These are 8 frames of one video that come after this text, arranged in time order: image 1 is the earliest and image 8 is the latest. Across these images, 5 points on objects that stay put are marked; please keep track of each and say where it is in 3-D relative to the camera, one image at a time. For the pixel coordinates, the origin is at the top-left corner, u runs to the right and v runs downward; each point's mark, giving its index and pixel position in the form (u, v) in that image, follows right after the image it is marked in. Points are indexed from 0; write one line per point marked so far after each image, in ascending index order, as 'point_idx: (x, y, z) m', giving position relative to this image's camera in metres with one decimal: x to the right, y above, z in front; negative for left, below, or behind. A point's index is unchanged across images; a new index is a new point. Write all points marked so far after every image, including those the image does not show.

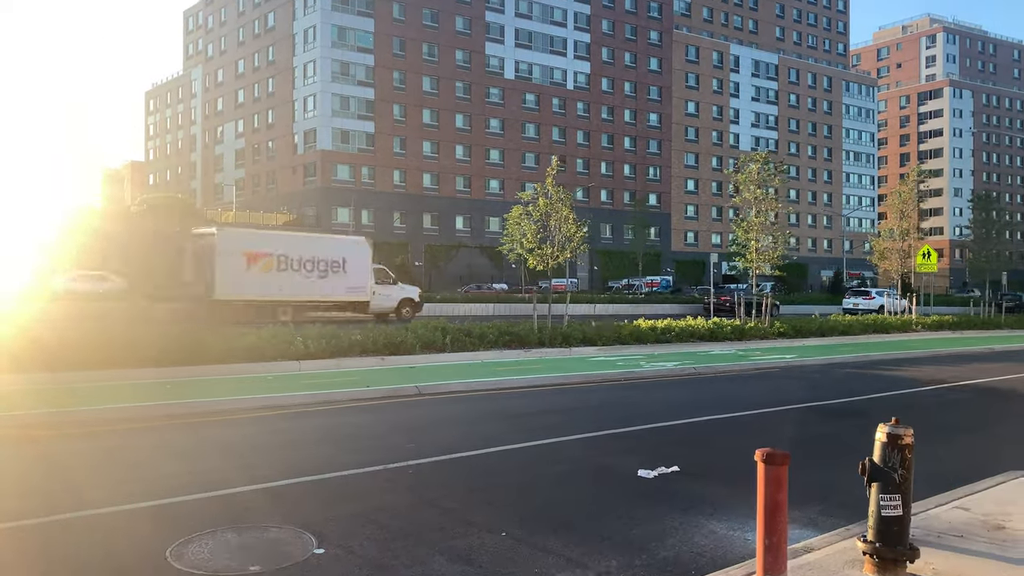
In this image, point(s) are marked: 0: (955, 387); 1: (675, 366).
0: (+8.1, -1.8, +13.4) m
1: (+3.5, -1.7, +16.1) m
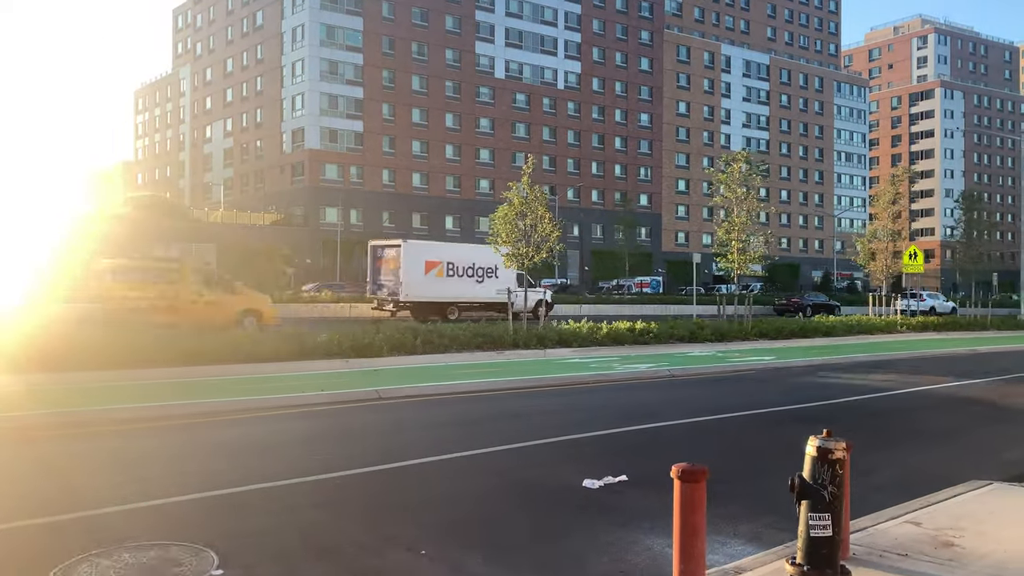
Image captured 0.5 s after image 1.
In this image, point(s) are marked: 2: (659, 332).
0: (+7.5, -1.8, +13.2) m
1: (+2.9, -1.7, +15.8) m
2: (+4.0, -1.2, +19.8) m
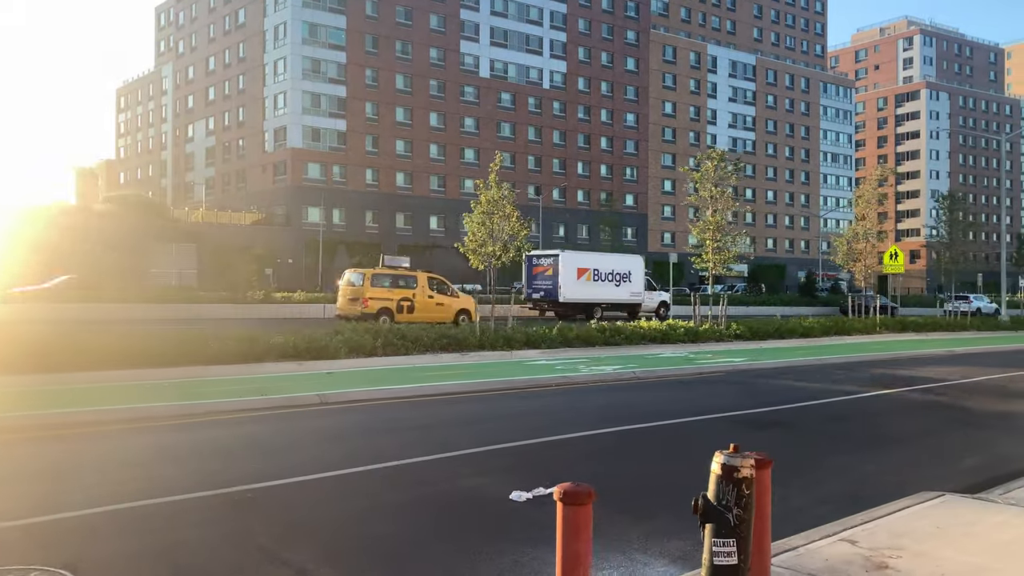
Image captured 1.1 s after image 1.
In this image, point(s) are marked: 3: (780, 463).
0: (+6.7, -1.8, +12.8) m
1: (+2.1, -1.7, +15.4) m
2: (+3.1, -1.2, +19.4) m
3: (+2.9, -1.9, +8.0) m
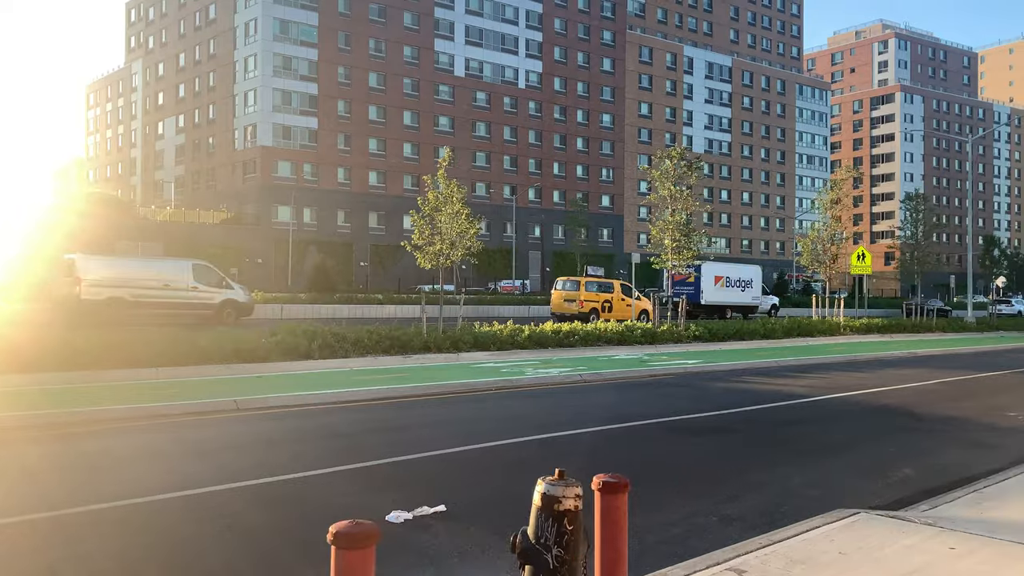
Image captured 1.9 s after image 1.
0: (+5.6, -1.8, +12.4) m
1: (+1.0, -1.7, +14.8) m
2: (+1.9, -1.2, +18.9) m
3: (+1.9, -1.9, +7.5) m
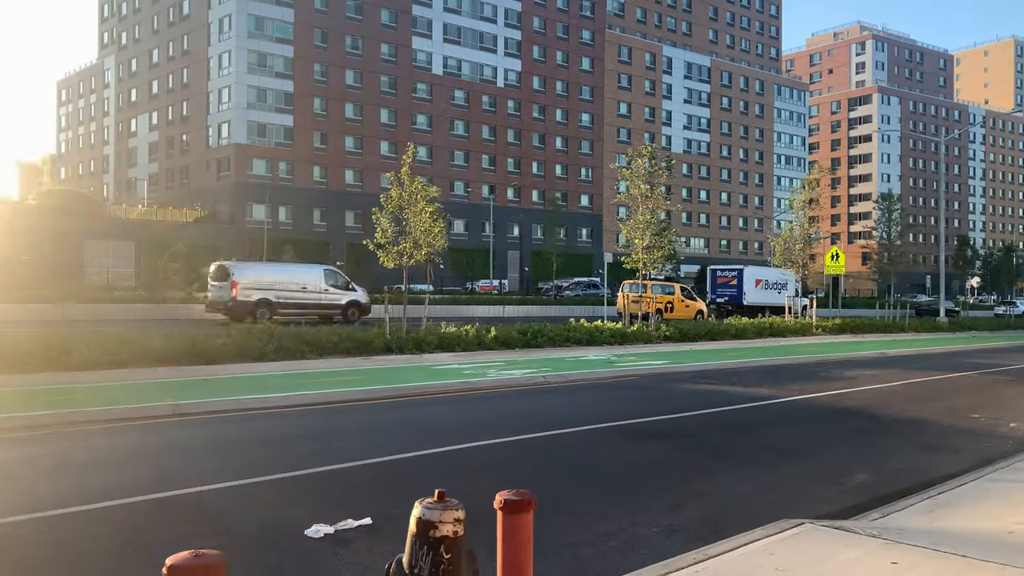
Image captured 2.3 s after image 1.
0: (+5.0, -1.8, +12.2) m
1: (+0.3, -1.7, +14.5) m
2: (+1.1, -1.2, +18.6) m
3: (+1.4, -1.9, +7.2) m
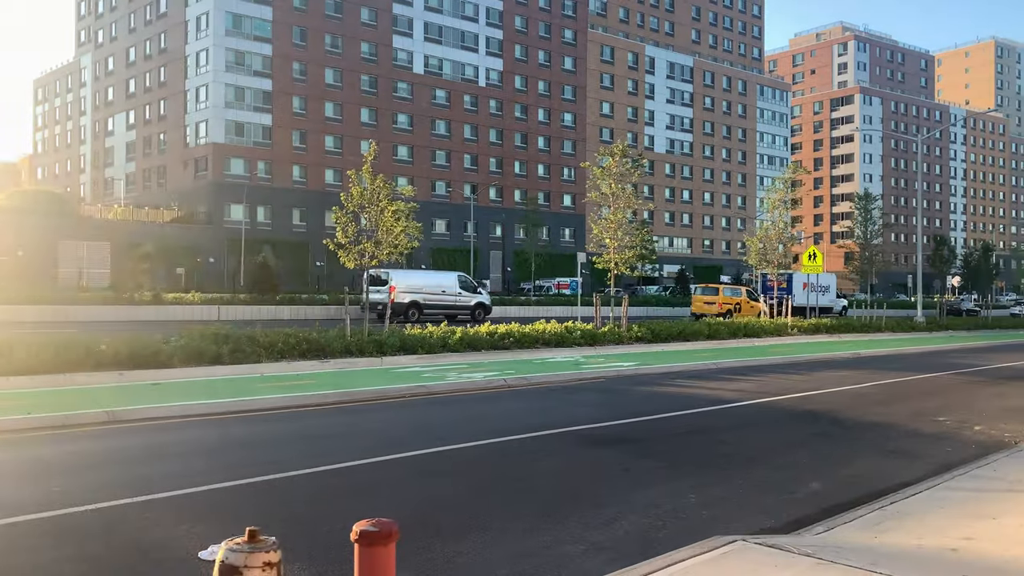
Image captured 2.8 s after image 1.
0: (+4.3, -1.8, +11.9) m
1: (-0.5, -1.7, +14.2) m
2: (+0.3, -1.2, +18.2) m
3: (+0.7, -1.9, +6.9) m
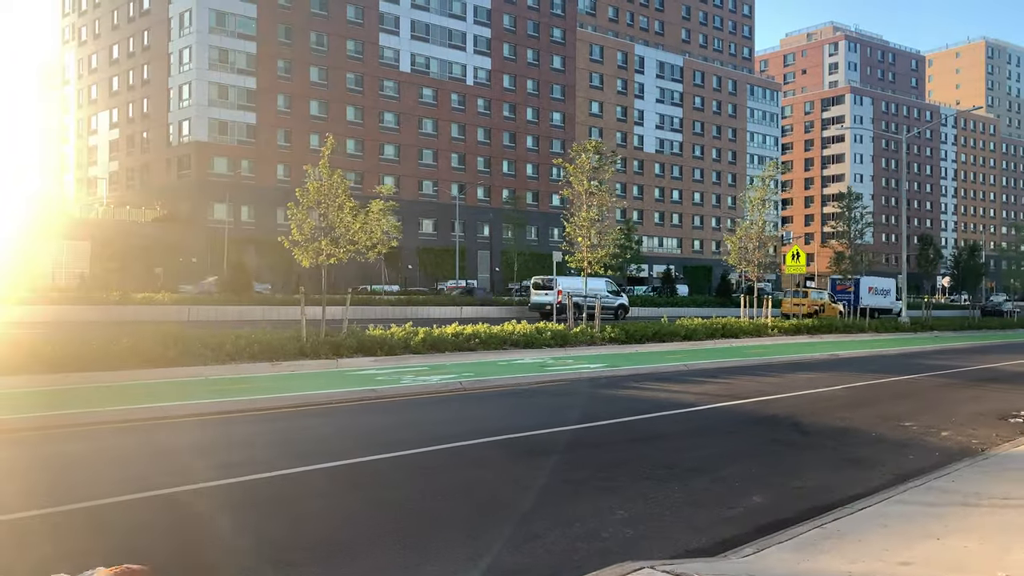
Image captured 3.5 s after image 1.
0: (+3.5, -1.8, +11.4) m
1: (-1.3, -1.7, +13.6) m
2: (-0.5, -1.2, +17.7) m
3: (0.0, -1.9, +6.3) m
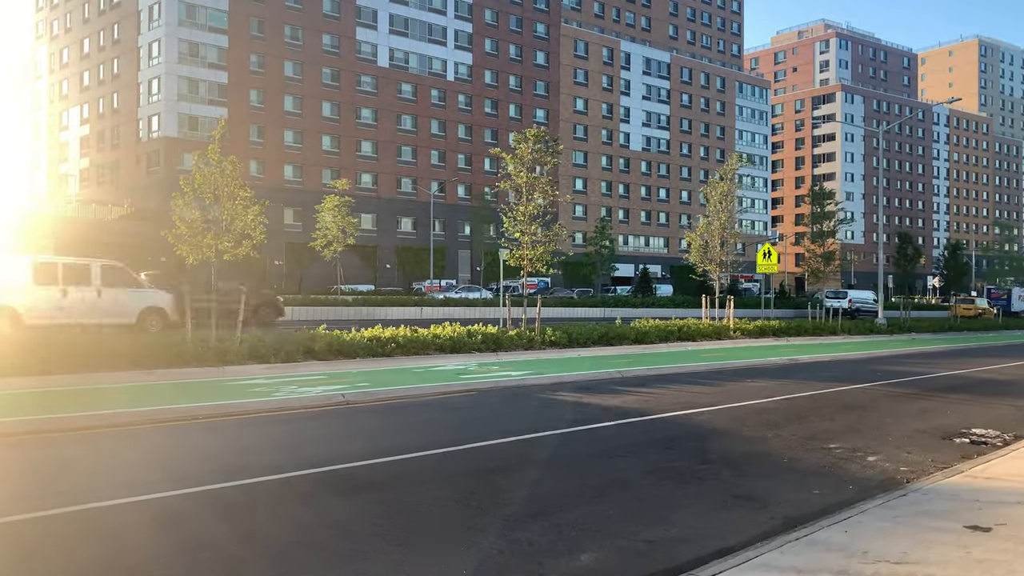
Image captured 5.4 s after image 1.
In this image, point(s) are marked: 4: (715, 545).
0: (+1.8, -1.8, +9.9) m
1: (-2.9, -1.7, +12.2) m
2: (-2.2, -1.2, +16.2) m
3: (-1.6, -1.9, +4.9) m
4: (+1.5, -1.9, +5.5) m
